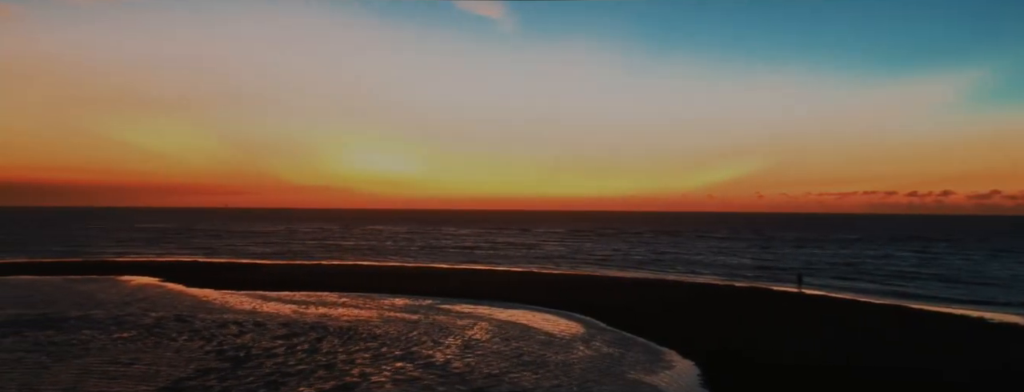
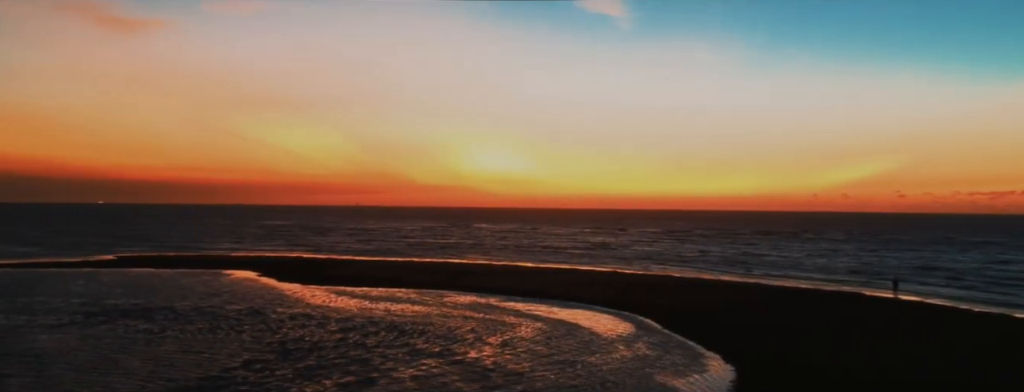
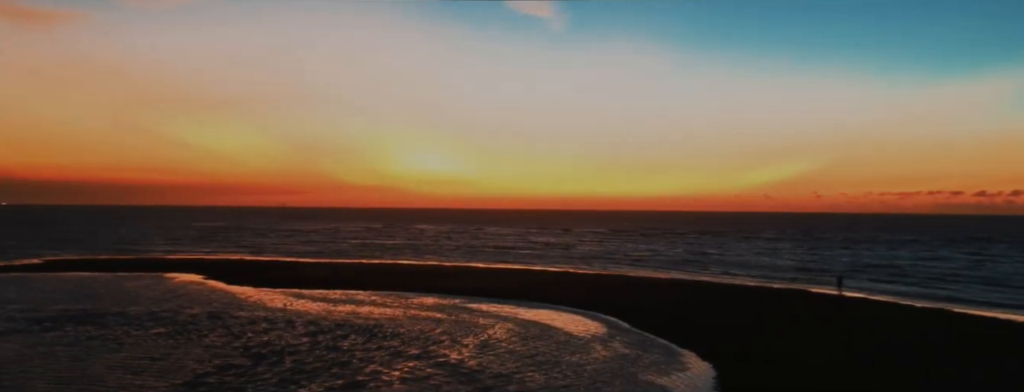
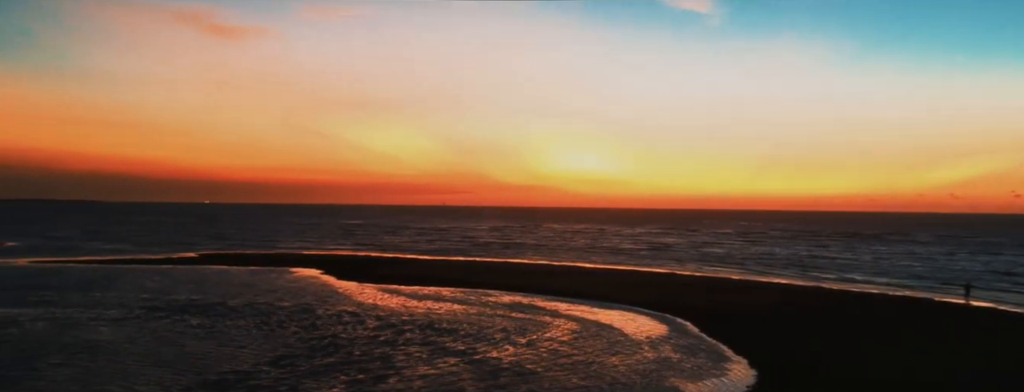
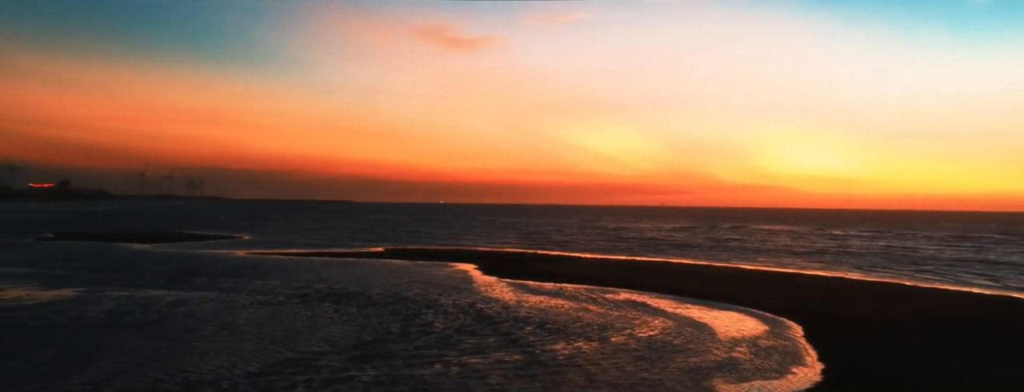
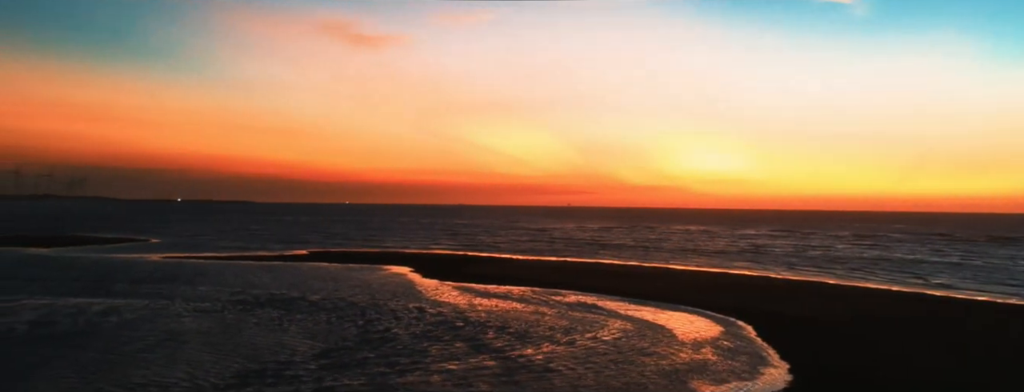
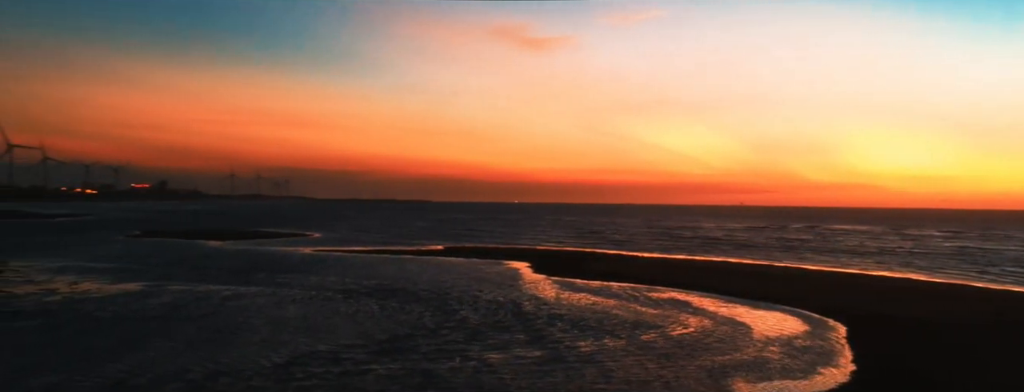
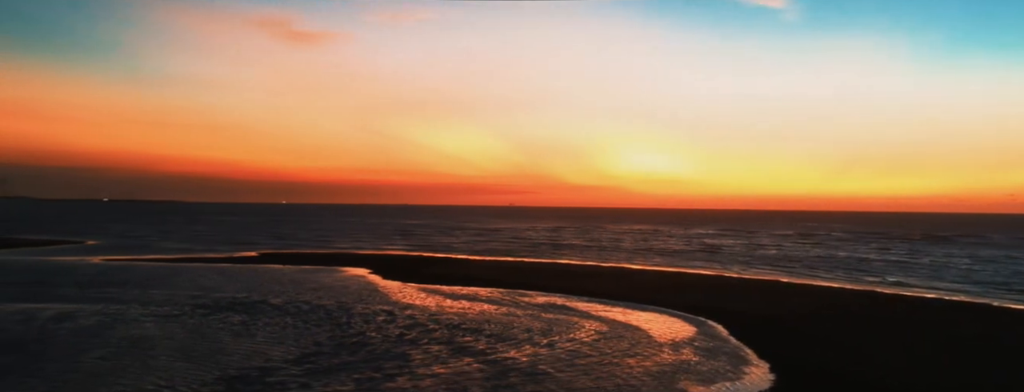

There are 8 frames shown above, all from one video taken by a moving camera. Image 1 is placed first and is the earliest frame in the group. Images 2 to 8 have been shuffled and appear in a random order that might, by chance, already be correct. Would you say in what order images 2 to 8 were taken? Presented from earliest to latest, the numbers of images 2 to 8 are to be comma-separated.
3, 2, 4, 8, 6, 5, 7
